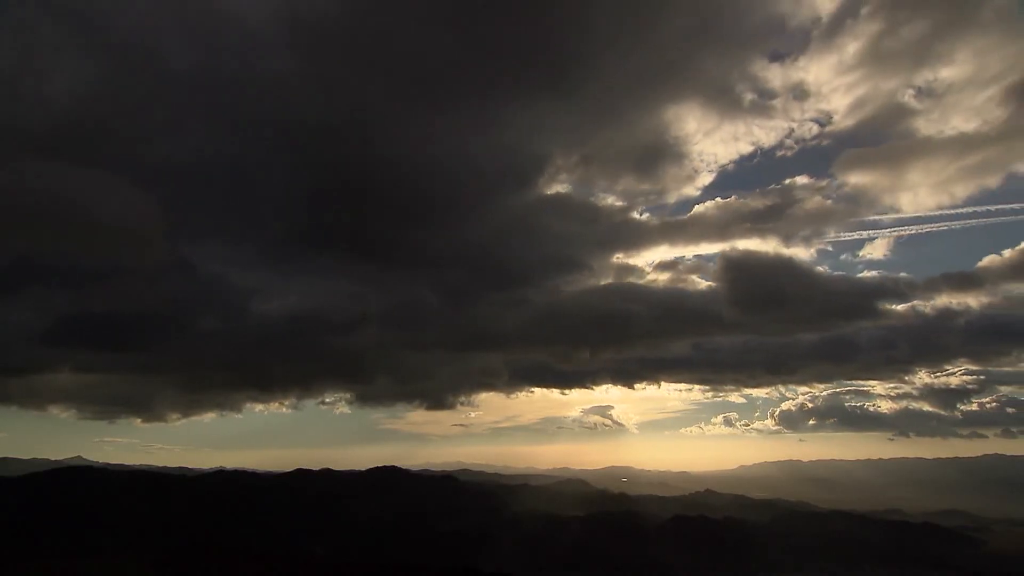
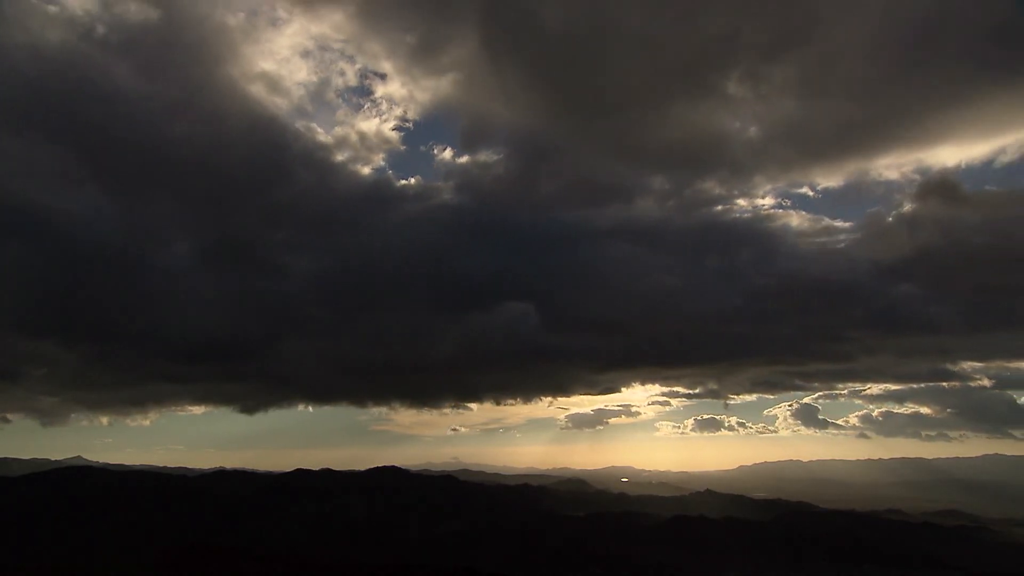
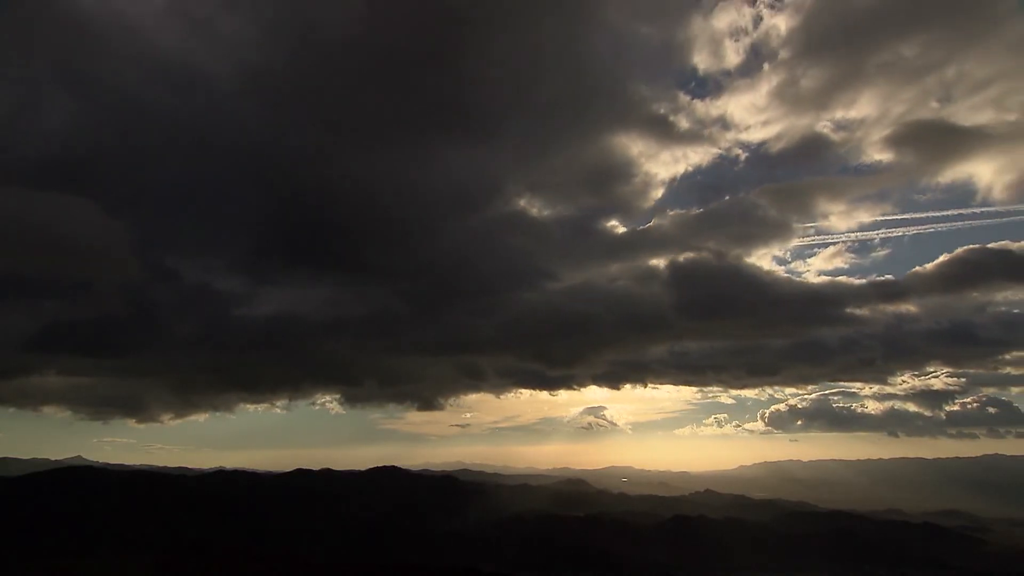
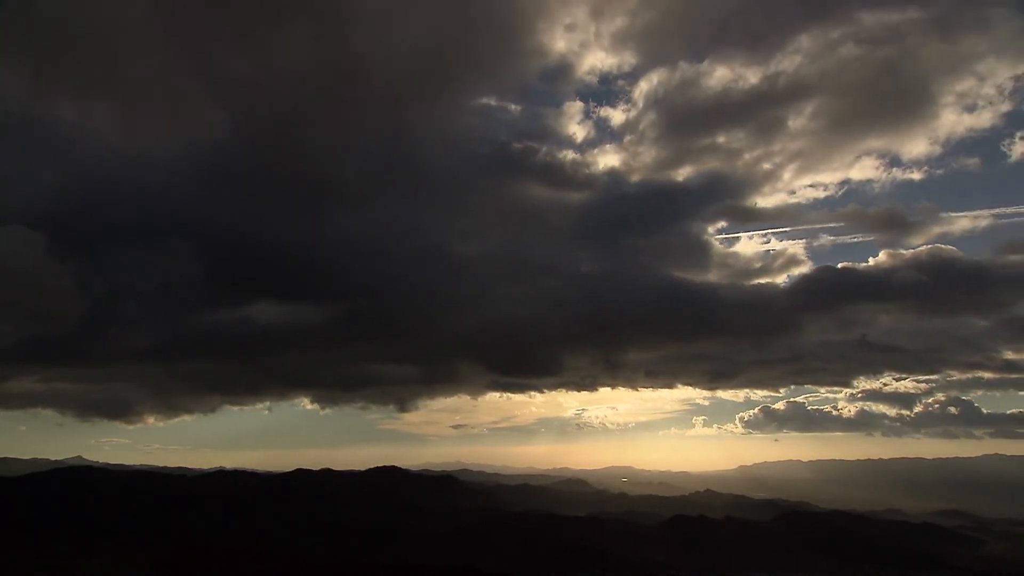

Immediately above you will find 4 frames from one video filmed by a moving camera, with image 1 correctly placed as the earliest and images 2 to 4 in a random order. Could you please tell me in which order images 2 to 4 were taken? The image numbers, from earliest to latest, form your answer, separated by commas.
3, 4, 2
